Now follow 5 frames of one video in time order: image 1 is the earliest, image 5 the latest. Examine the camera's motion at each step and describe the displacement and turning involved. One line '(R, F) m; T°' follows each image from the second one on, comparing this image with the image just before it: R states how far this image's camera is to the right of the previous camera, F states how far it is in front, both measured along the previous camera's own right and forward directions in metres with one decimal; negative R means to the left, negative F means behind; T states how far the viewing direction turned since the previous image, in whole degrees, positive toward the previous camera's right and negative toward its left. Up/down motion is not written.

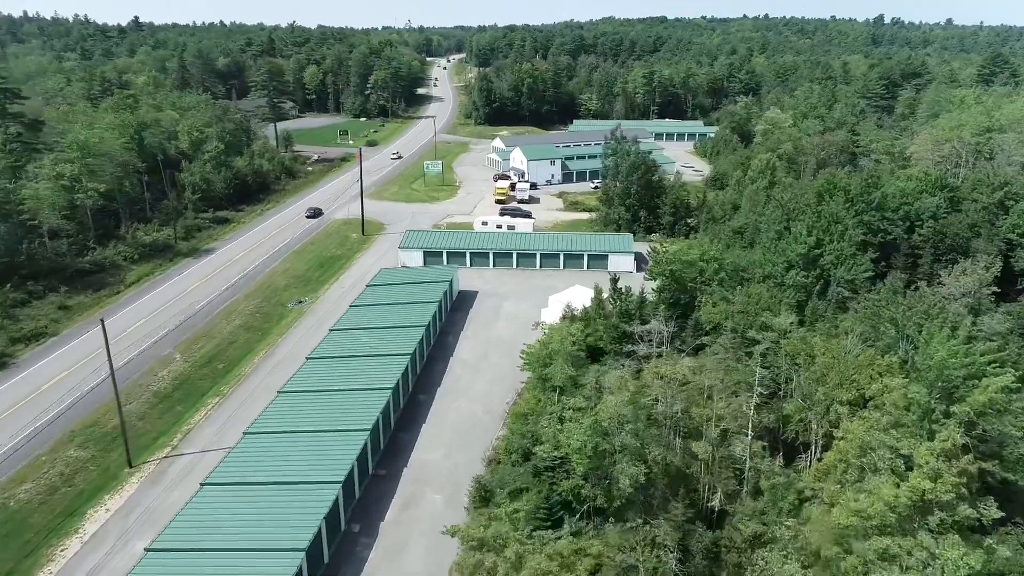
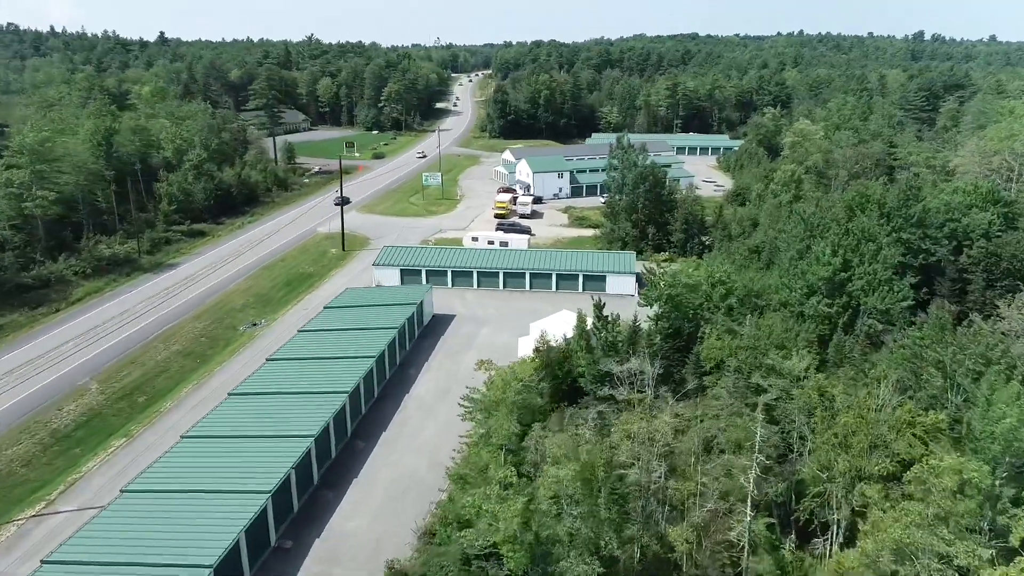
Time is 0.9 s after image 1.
(+2.8, +5.8) m; -2°
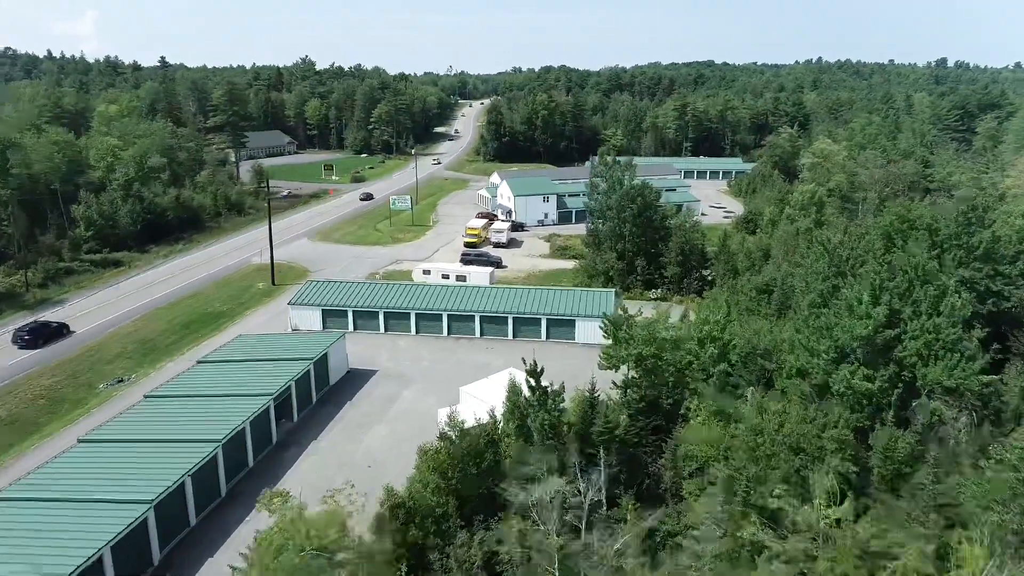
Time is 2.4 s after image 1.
(+3.6, +9.3) m; -1°
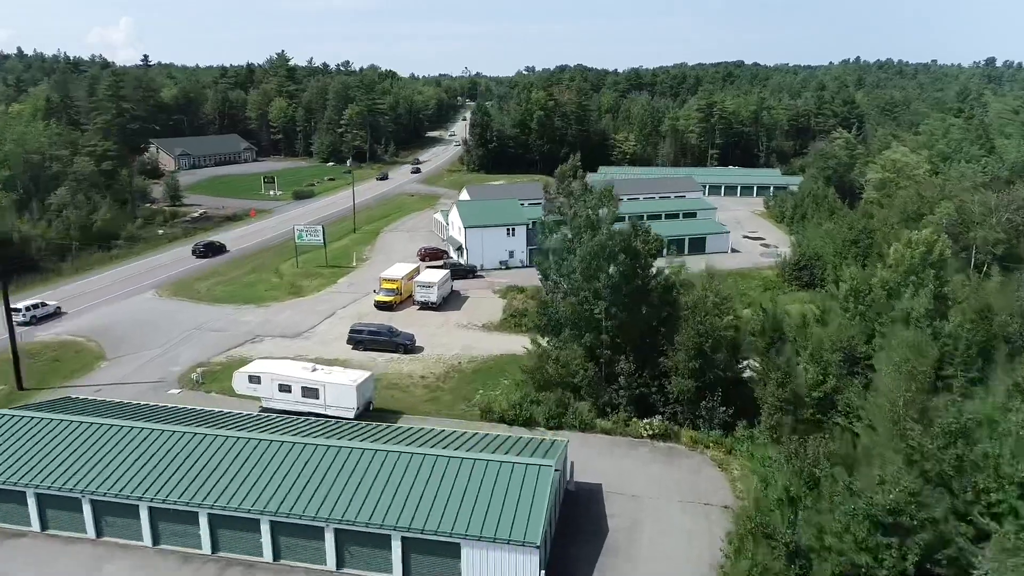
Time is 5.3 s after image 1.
(+4.8, +19.0) m; -2°
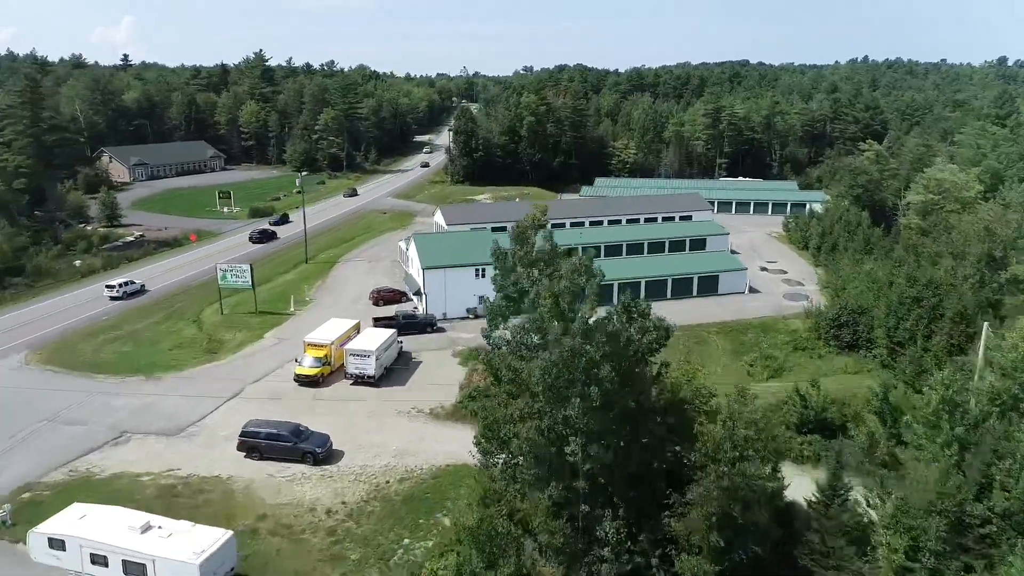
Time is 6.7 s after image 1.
(+1.7, +8.6) m; 0°
